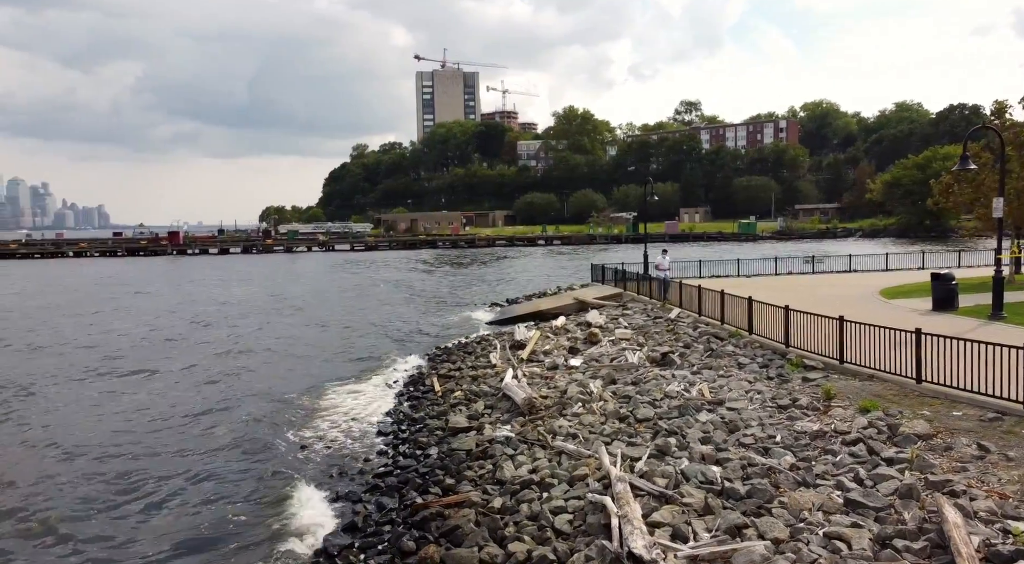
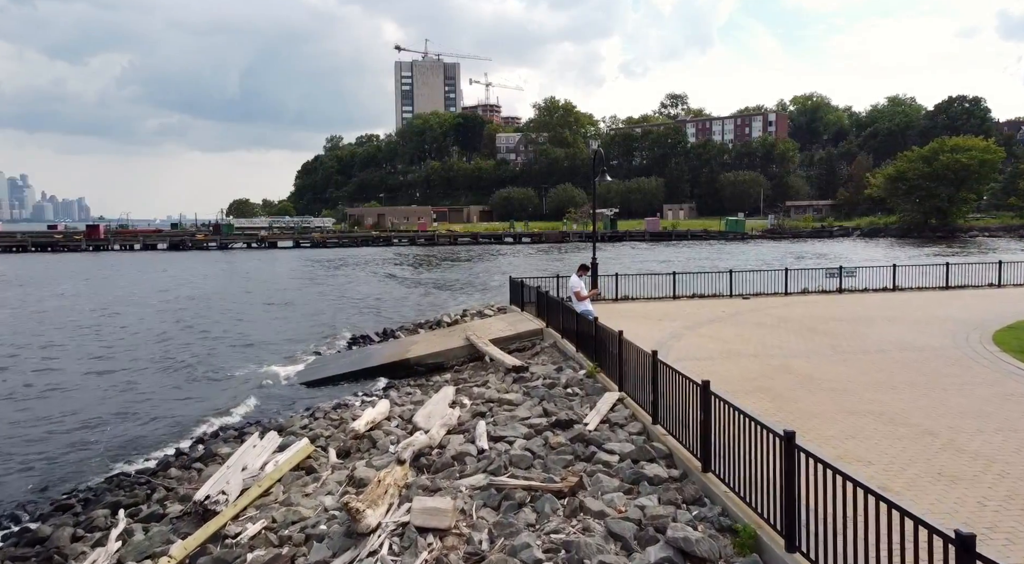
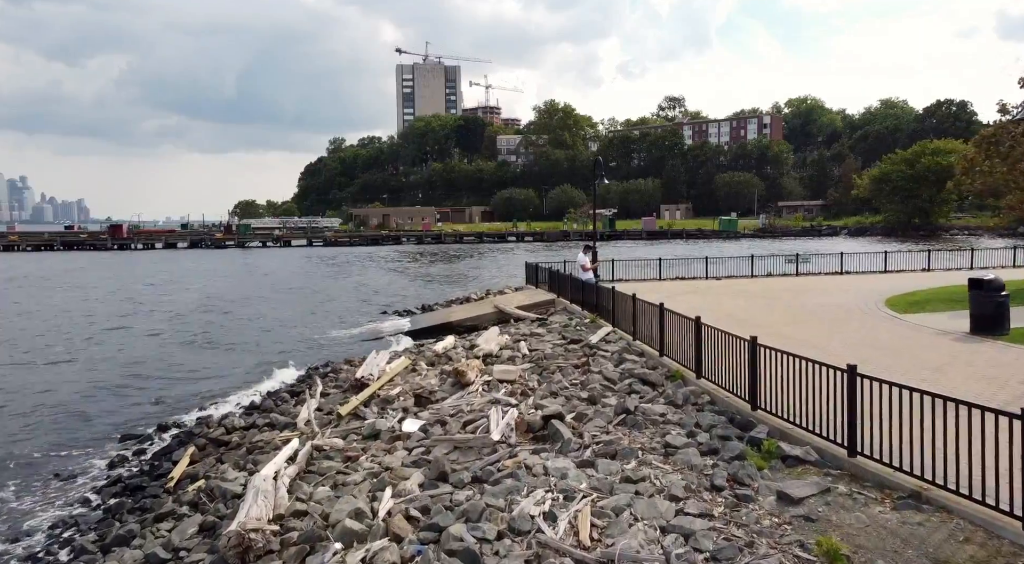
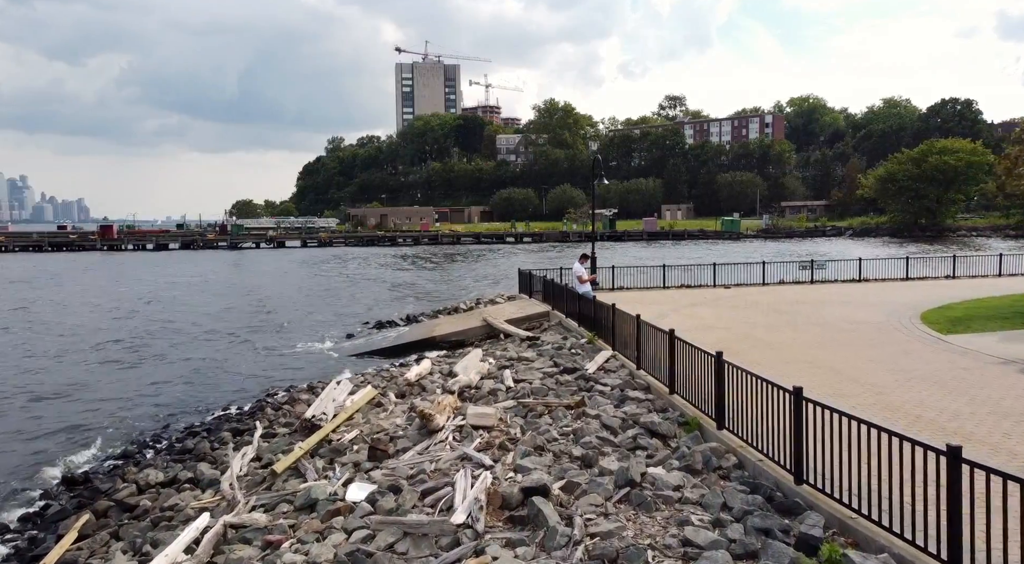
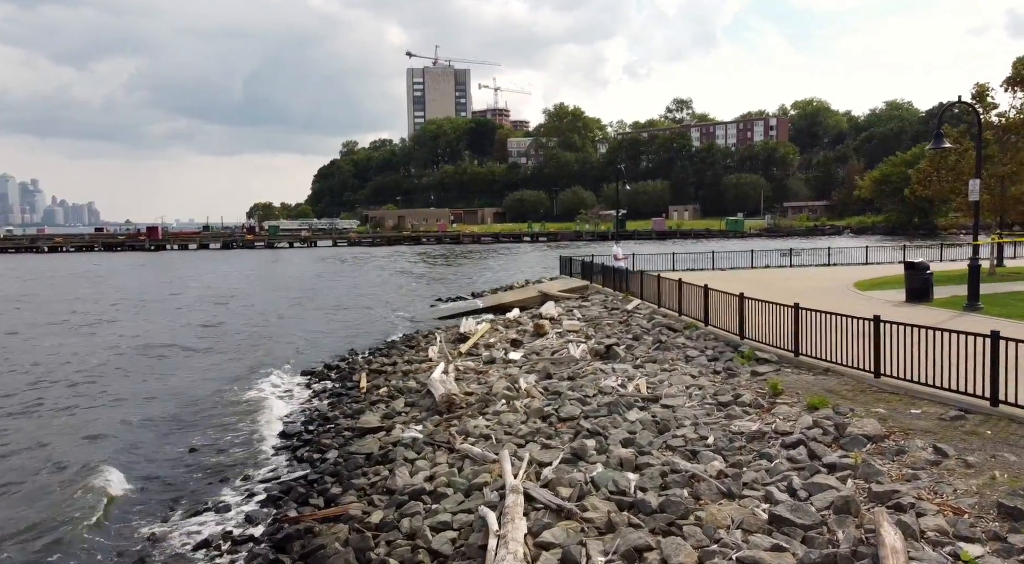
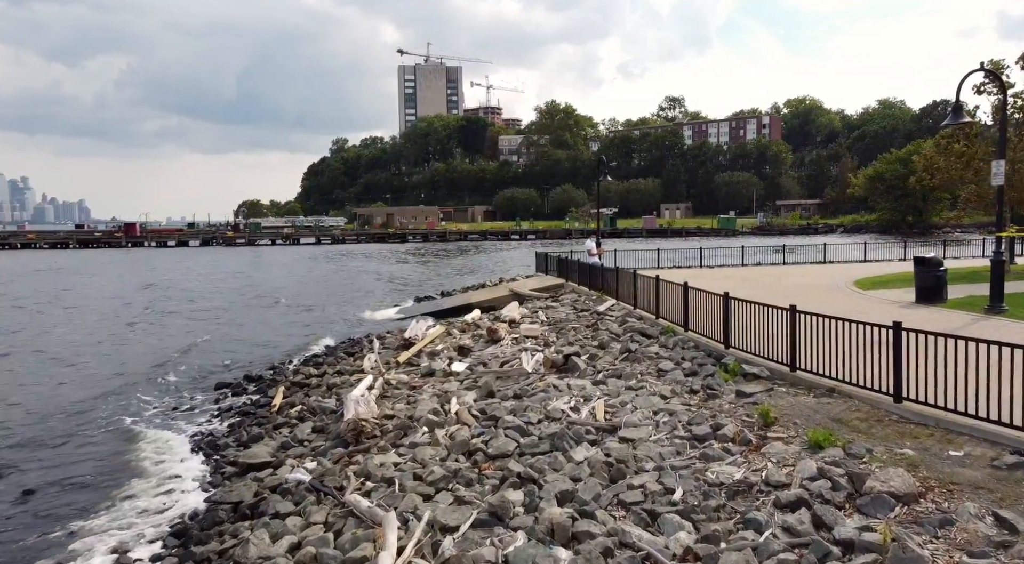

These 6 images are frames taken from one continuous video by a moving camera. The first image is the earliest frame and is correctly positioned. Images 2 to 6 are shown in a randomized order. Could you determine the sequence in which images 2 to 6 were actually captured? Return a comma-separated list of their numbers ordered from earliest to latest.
5, 6, 3, 4, 2
